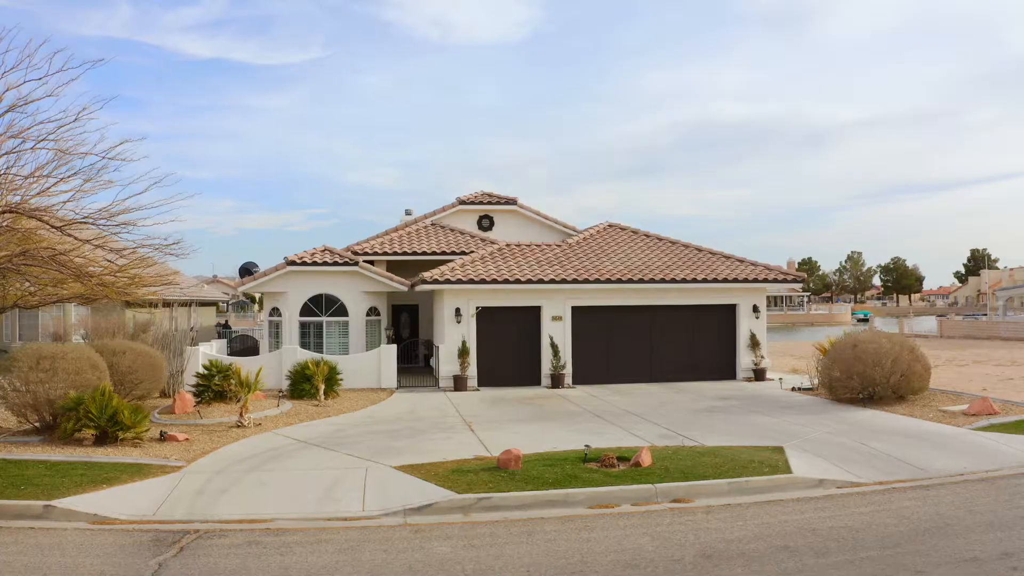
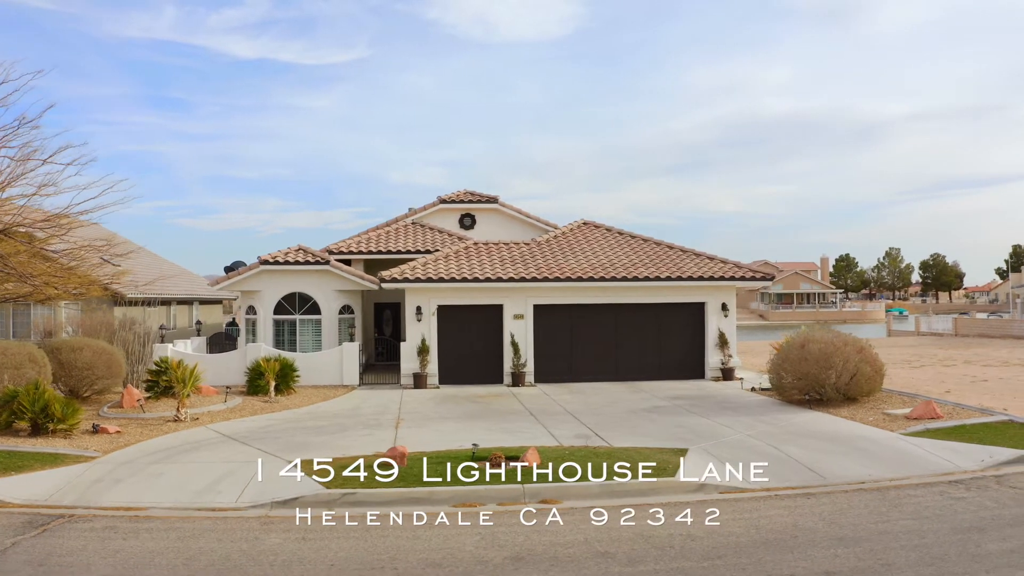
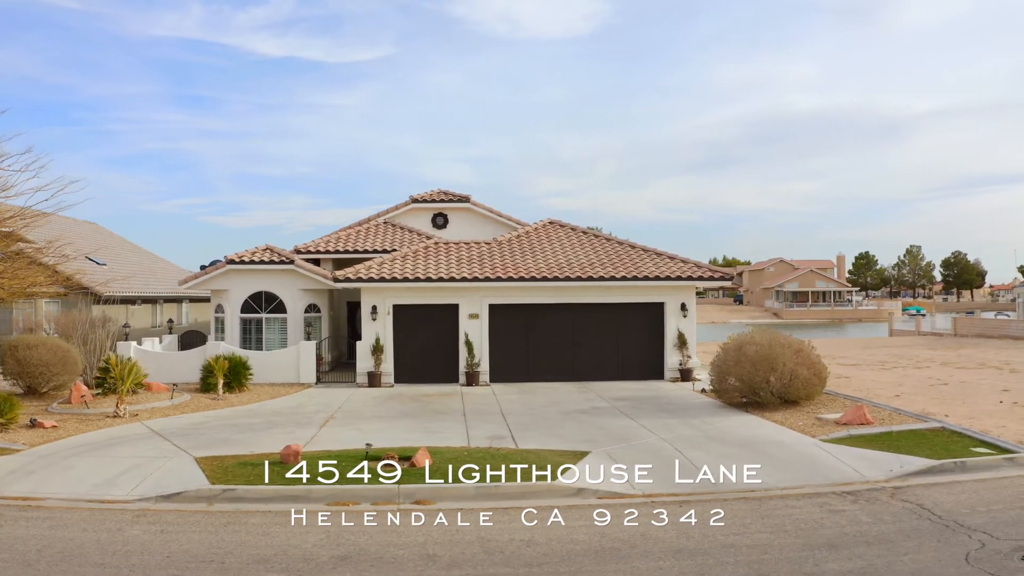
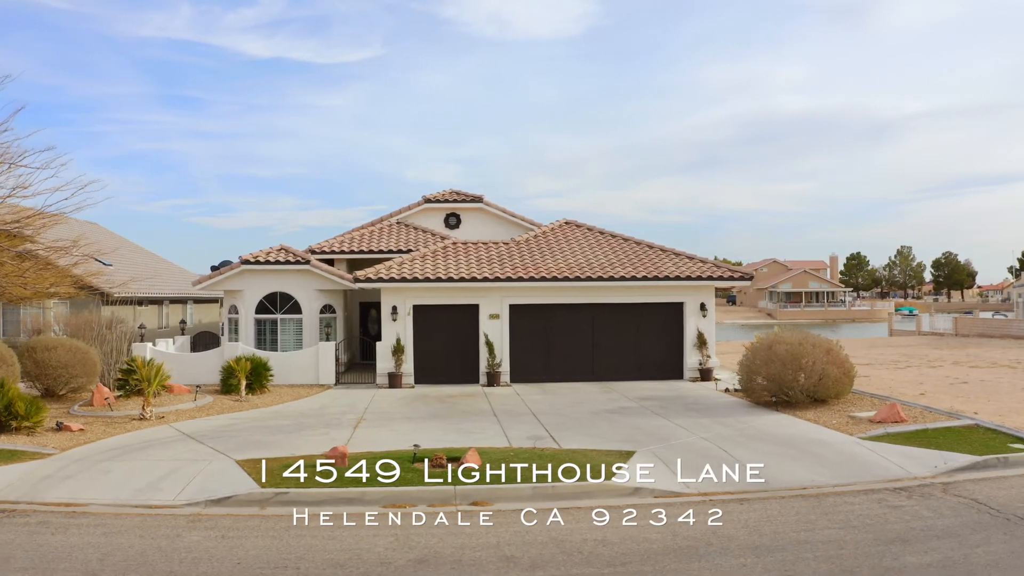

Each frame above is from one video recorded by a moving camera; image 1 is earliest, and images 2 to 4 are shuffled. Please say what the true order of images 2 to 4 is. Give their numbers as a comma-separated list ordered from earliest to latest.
2, 4, 3
